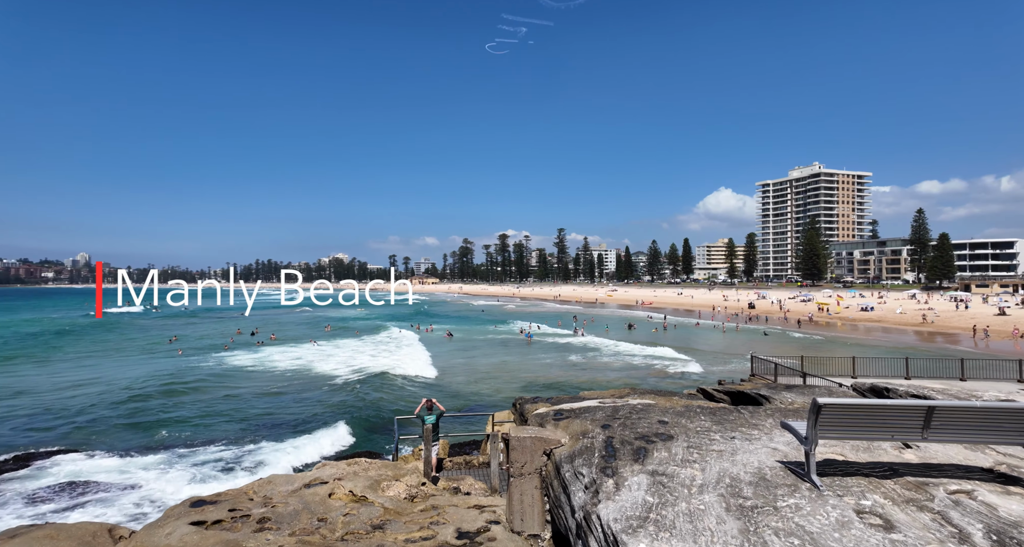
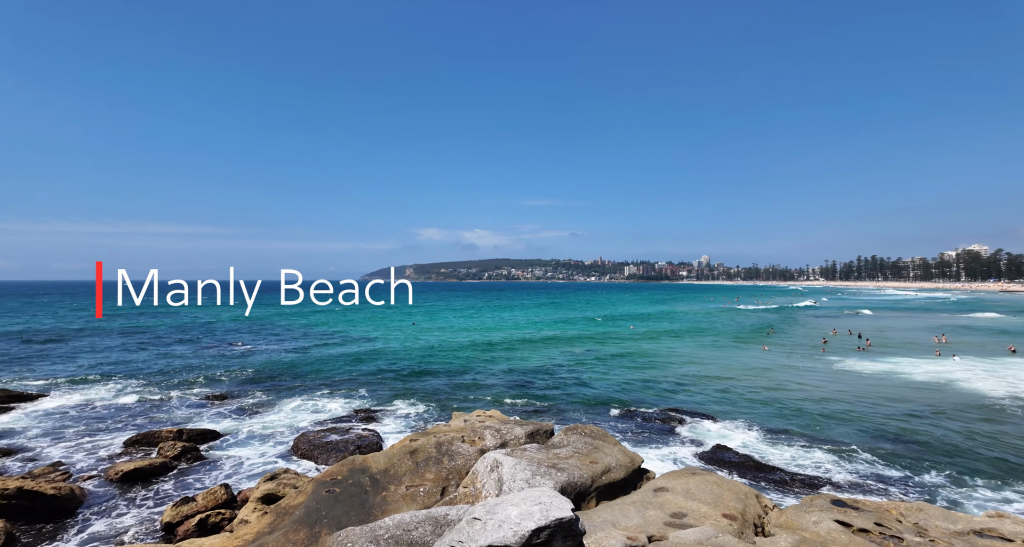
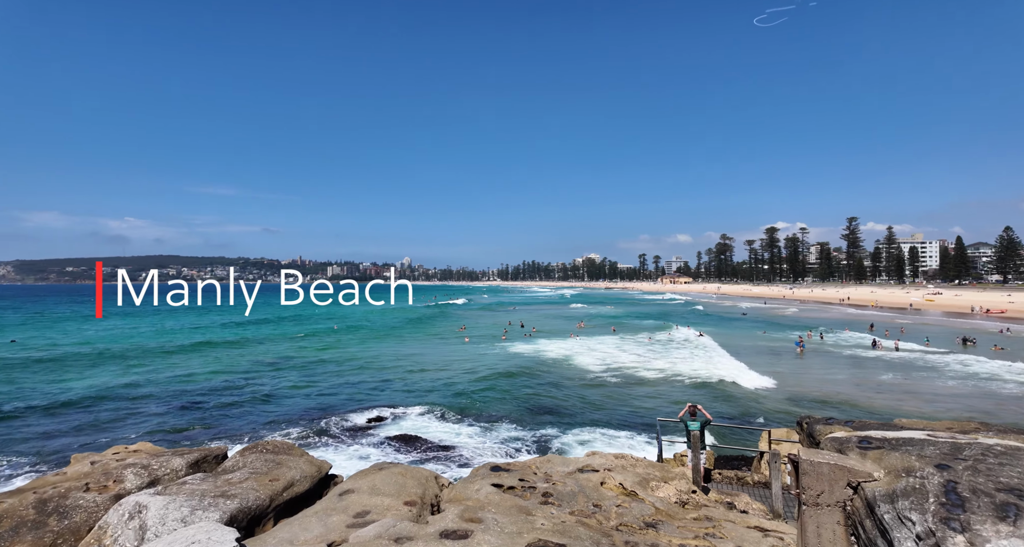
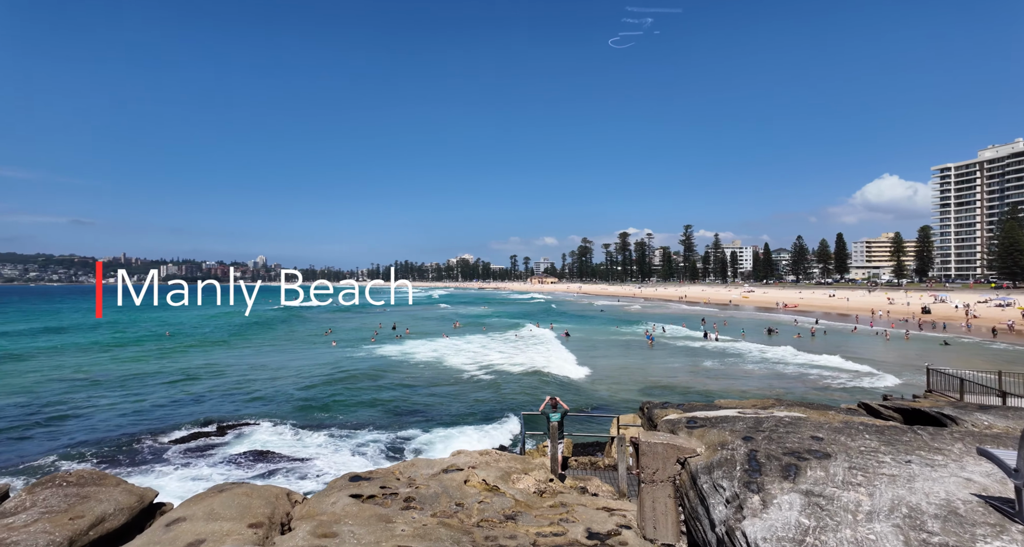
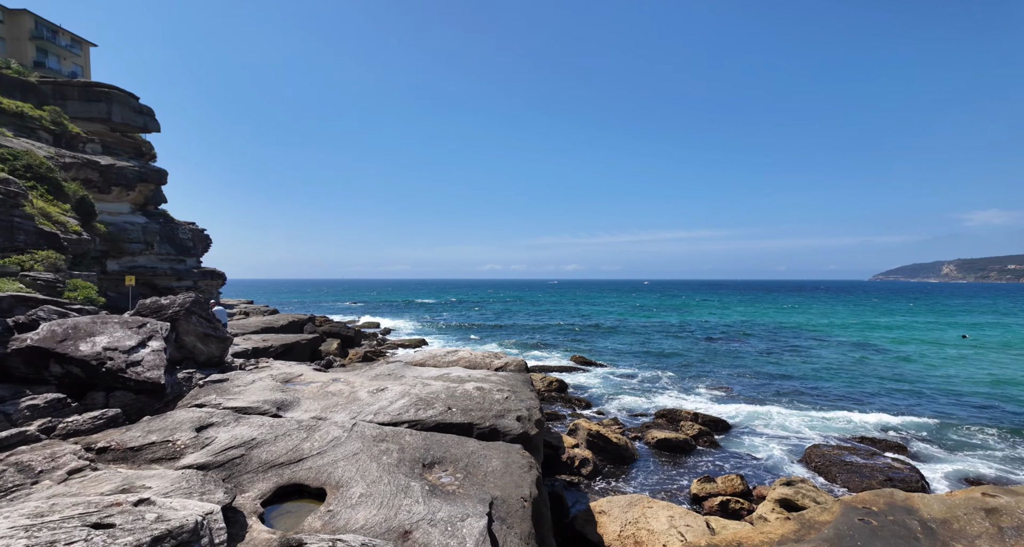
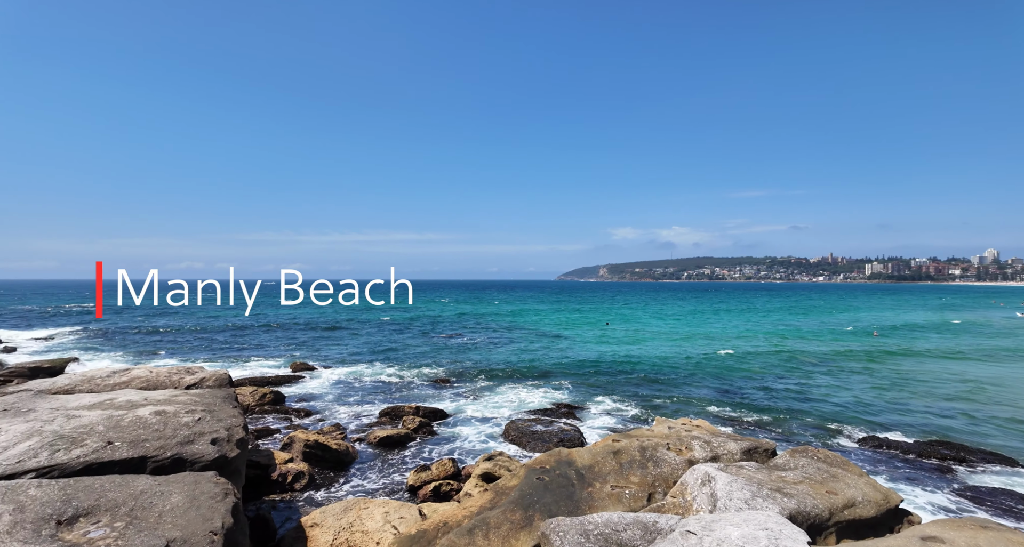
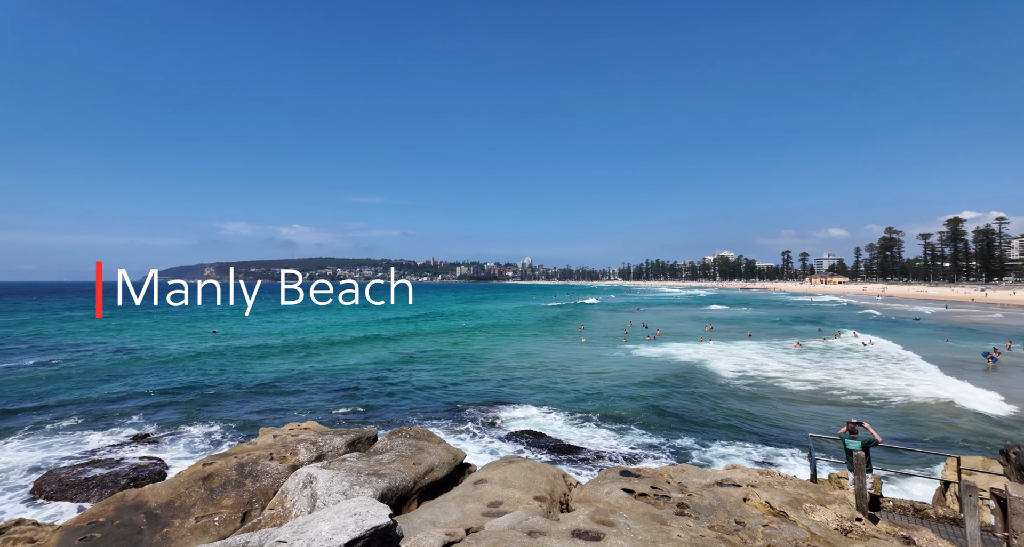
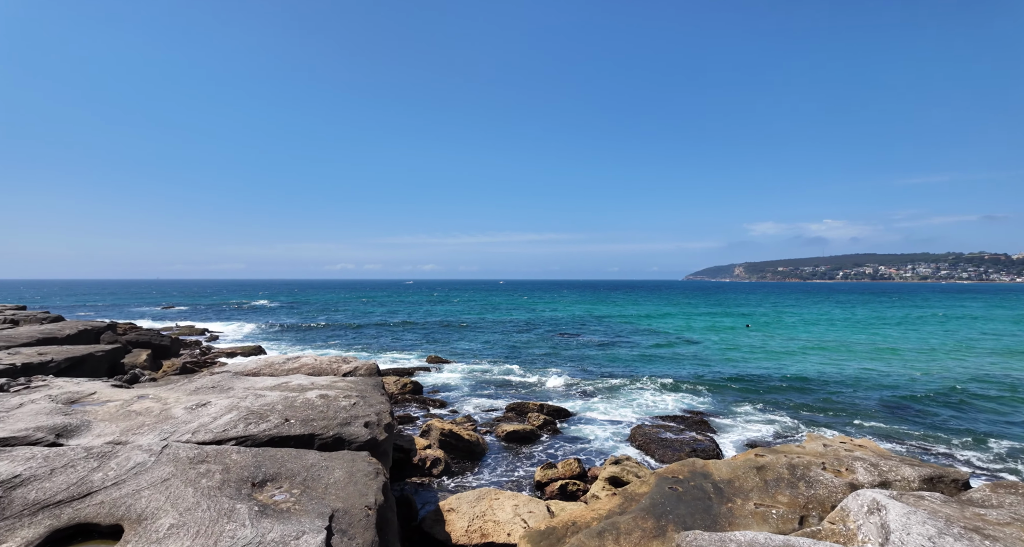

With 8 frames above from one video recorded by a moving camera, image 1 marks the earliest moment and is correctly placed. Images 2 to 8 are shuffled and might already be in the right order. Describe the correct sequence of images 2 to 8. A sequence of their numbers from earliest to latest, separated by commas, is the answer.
4, 3, 7, 2, 6, 8, 5
